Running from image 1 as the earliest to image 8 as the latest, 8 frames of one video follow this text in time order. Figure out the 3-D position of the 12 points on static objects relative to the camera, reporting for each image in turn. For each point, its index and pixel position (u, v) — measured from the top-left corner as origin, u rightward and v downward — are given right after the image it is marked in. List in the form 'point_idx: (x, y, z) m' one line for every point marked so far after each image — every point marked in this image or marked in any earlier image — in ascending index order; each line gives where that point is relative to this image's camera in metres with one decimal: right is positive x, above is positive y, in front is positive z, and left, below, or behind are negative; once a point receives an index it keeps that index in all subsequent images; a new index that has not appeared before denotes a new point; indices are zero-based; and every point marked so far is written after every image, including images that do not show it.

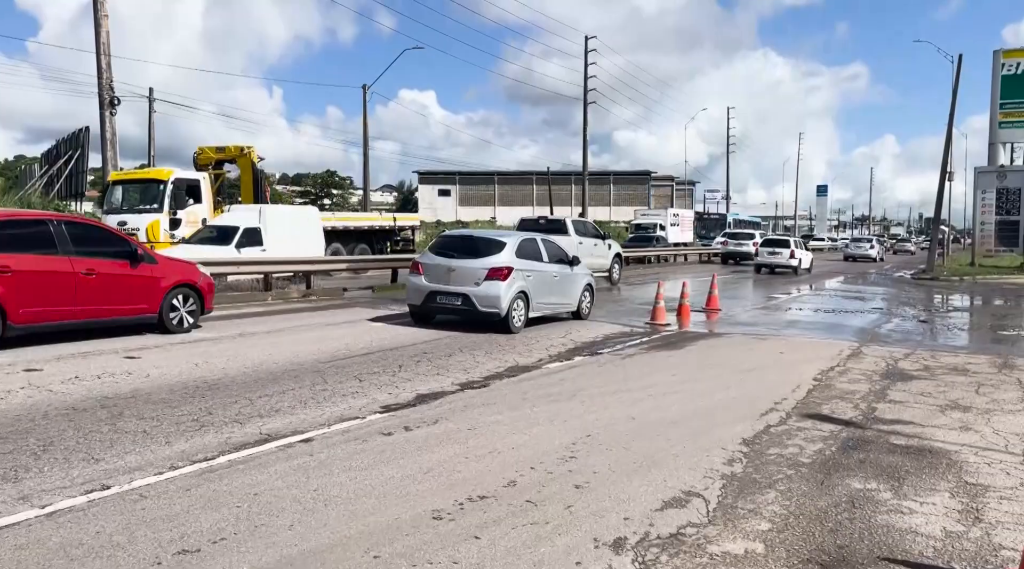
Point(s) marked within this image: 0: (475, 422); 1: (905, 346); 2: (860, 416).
0: (-0.3, -1.1, +6.5) m
1: (+6.5, -1.0, +13.6) m
2: (+3.3, -1.3, +7.8) m
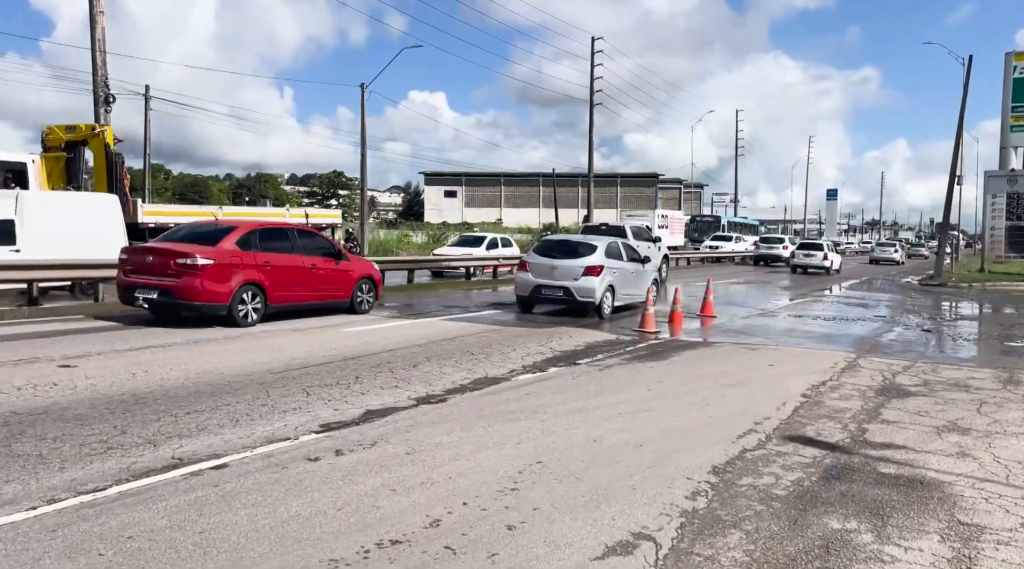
0: (-0.7, -1.2, +5.9) m
1: (+6.2, -1.2, +13.0) m
2: (+2.9, -1.4, +7.2) m
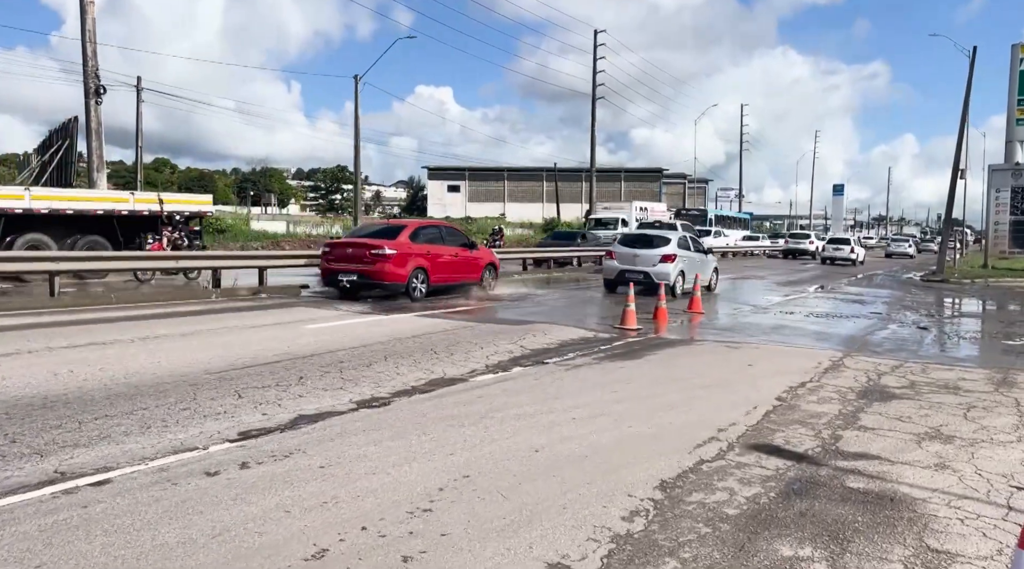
0: (-1.2, -1.1, +5.4) m
1: (+5.8, -1.1, +12.4) m
2: (+2.5, -1.3, +6.6) m
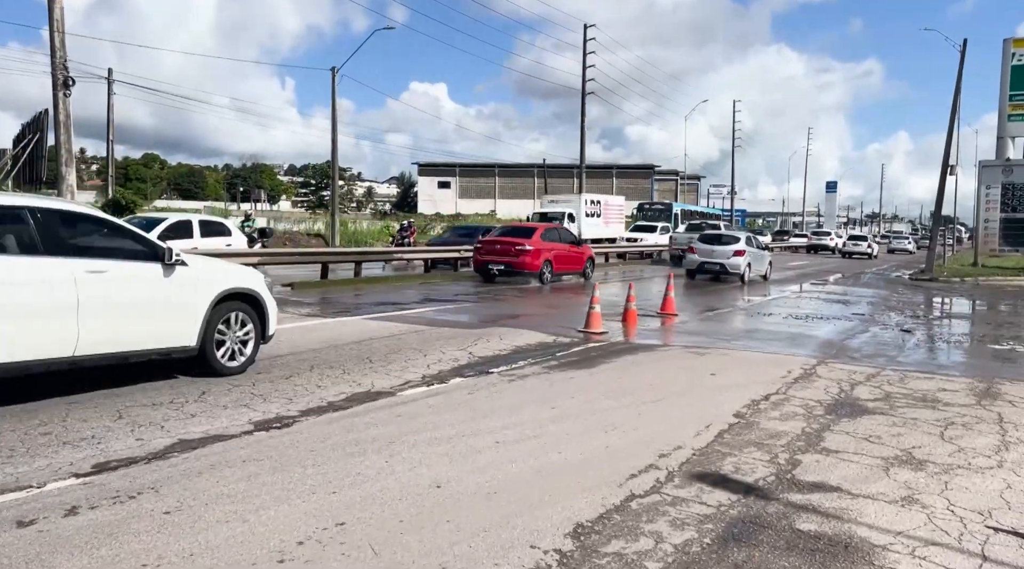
0: (-1.8, -1.2, +4.6) m
1: (+5.1, -1.1, +11.6) m
2: (+1.8, -1.4, +5.8) m
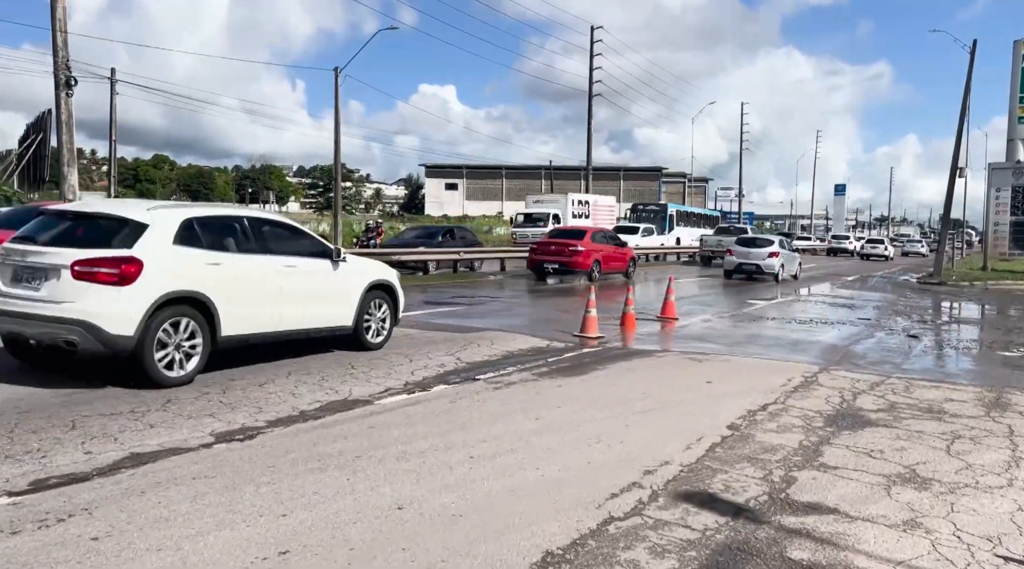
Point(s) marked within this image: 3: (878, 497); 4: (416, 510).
0: (-2.0, -1.2, +4.2) m
1: (+5.0, -1.2, +11.2) m
2: (+1.7, -1.4, +5.4) m
3: (+2.5, -1.4, +5.6) m
4: (-0.5, -1.3, +4.6) m
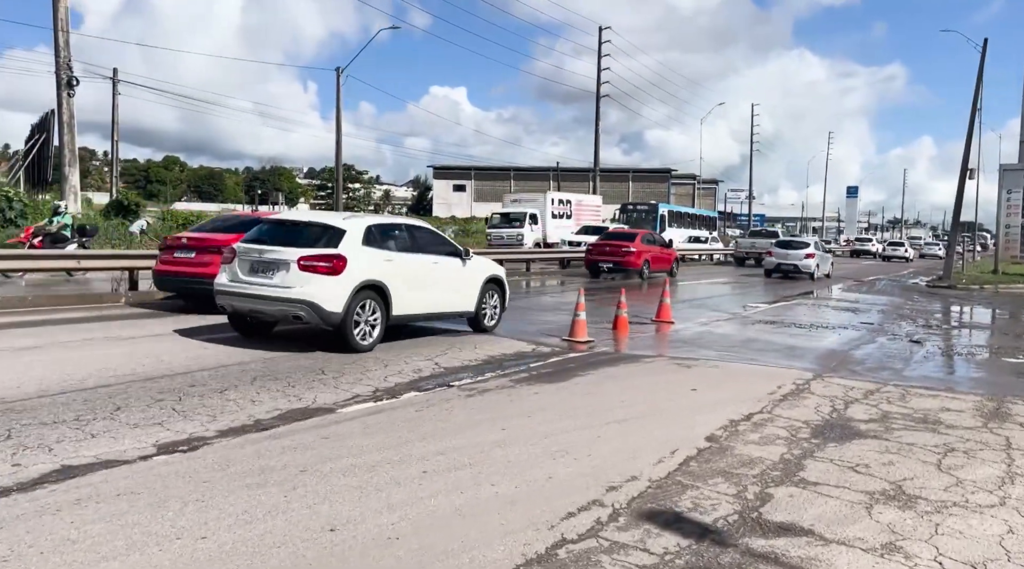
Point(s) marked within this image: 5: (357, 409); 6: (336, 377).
0: (-2.3, -1.2, +3.9) m
1: (+4.7, -1.2, +10.8) m
2: (+1.4, -1.4, +5.1) m
3: (+2.2, -1.5, +5.2) m
4: (-0.8, -1.3, +4.3) m
5: (-1.4, -1.1, +7.2) m
6: (-1.8, -0.9, +8.5) m
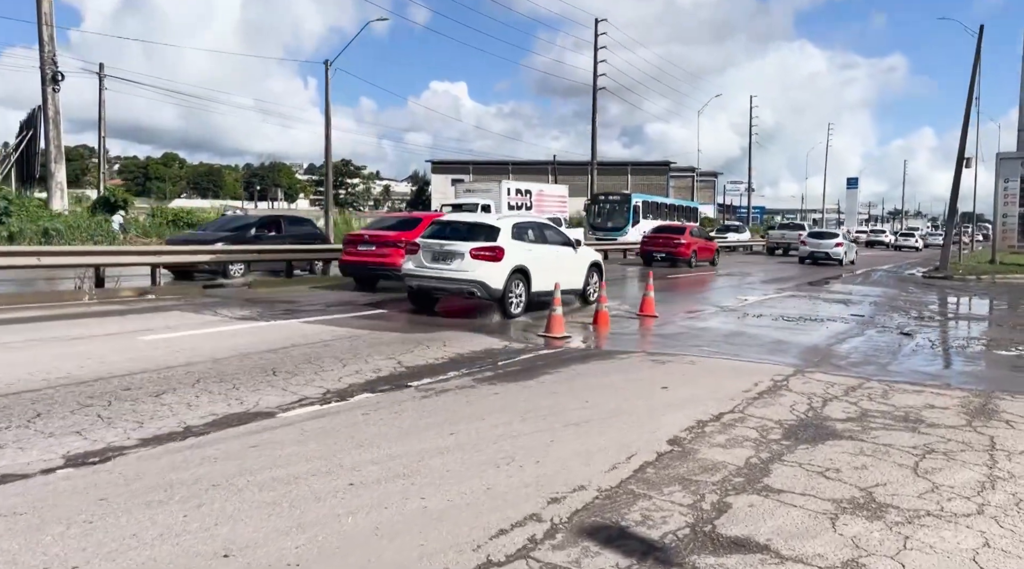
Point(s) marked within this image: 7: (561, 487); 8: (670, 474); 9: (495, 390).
0: (-2.7, -1.2, +3.5) m
1: (+4.3, -1.1, +10.3) m
2: (+1.0, -1.4, +4.7) m
3: (+1.8, -1.4, +4.8) m
4: (-1.2, -1.3, +3.9) m
5: (-1.8, -1.1, +6.8) m
6: (-2.2, -0.9, +8.0) m
7: (+0.3, -1.3, +5.2) m
8: (+1.1, -1.3, +5.7) m
9: (-0.2, -1.0, +8.1) m
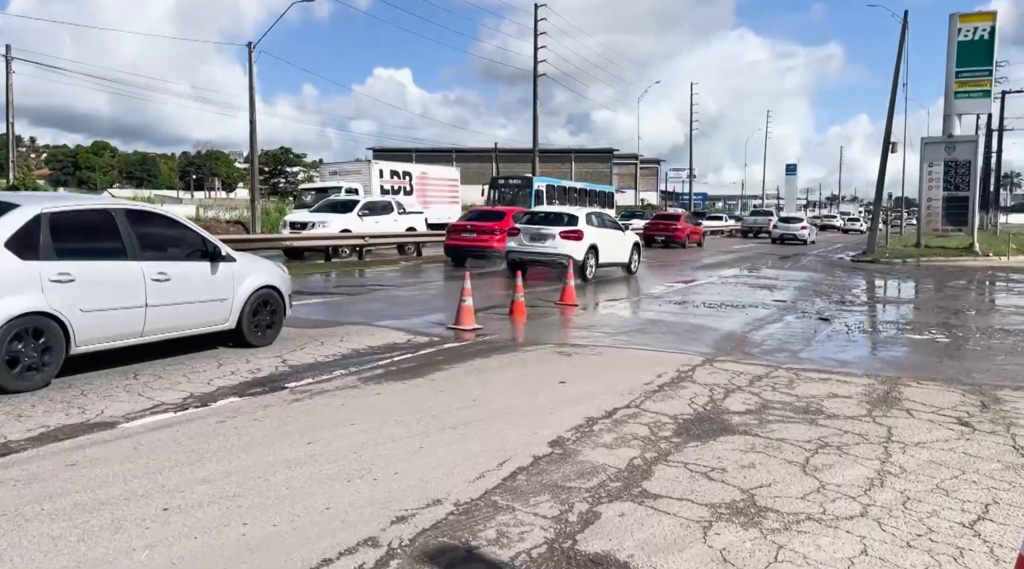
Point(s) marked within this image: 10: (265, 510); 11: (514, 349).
0: (-3.4, -1.2, +2.8) m
1: (+3.1, -0.9, +10.1) m
2: (+0.2, -1.4, +4.2) m
3: (+0.9, -1.4, +4.4) m
4: (-2.0, -1.3, +3.3) m
5: (-2.7, -1.0, +6.1) m
6: (-3.3, -0.9, +7.4) m
7: (-0.6, -1.2, +4.7) m
8: (+0.2, -1.2, +5.2) m
9: (-1.2, -1.0, +7.5) m
10: (-1.3, -1.2, +4.4) m
11: (0.0, -0.8, +10.3) m
